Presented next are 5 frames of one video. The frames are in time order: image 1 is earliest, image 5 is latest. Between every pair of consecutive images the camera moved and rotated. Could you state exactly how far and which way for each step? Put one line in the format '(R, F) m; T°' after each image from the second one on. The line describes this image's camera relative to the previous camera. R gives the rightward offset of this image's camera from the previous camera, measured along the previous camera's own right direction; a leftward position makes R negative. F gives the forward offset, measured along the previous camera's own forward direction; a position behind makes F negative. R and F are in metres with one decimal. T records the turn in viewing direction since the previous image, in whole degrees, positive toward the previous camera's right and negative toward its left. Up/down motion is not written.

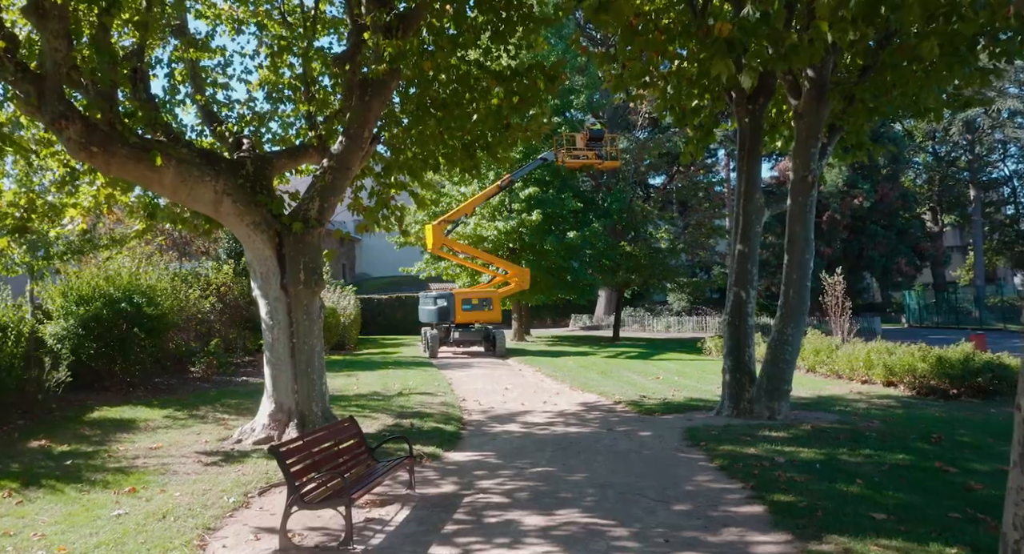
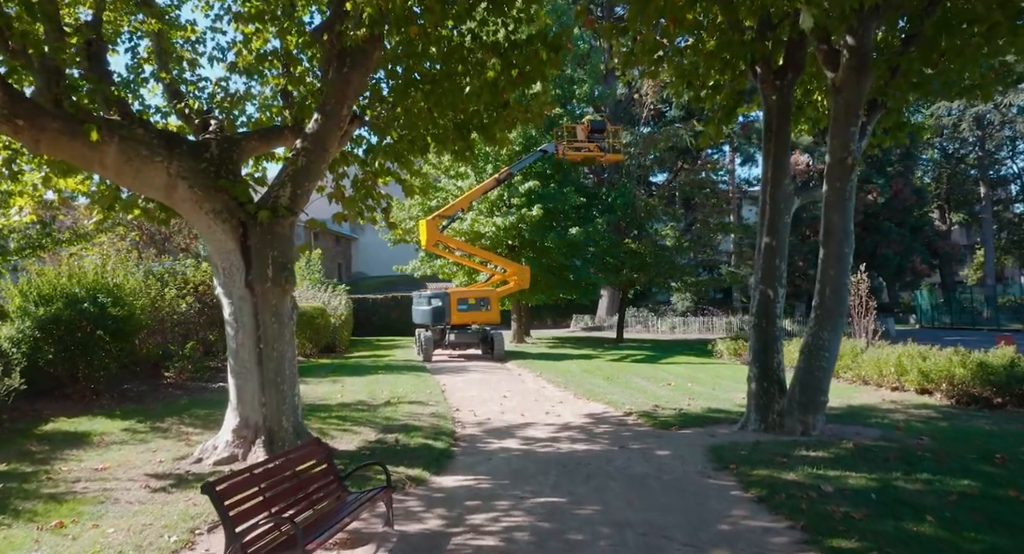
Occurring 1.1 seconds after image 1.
(0.0, +1.3) m; 0°
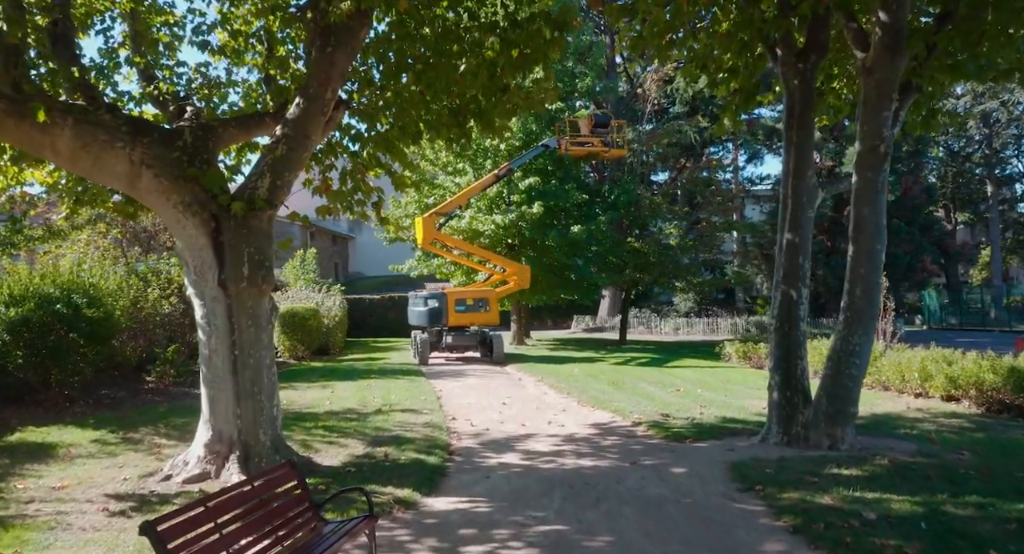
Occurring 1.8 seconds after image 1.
(0.0, +0.8) m; 0°
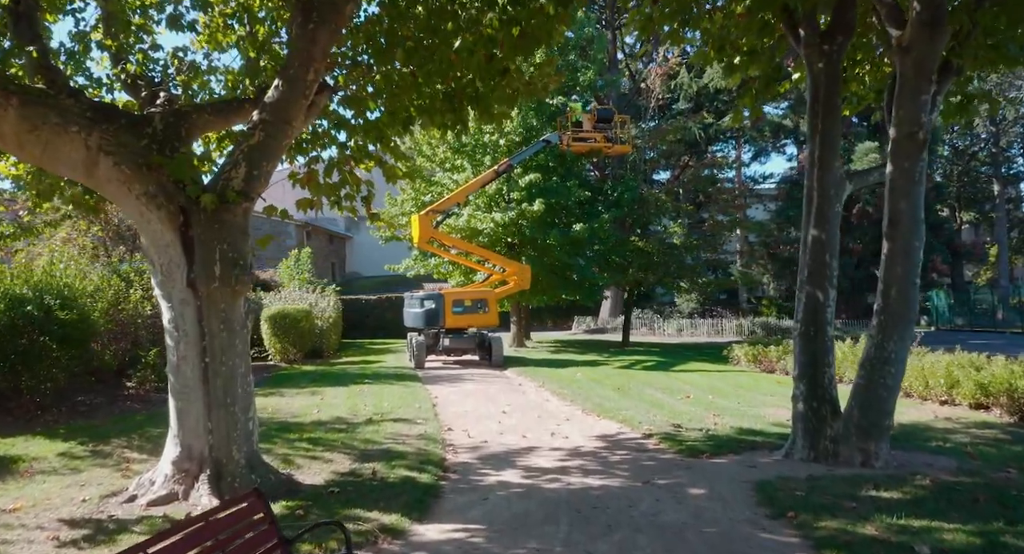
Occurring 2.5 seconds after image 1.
(0.0, +0.8) m; 0°
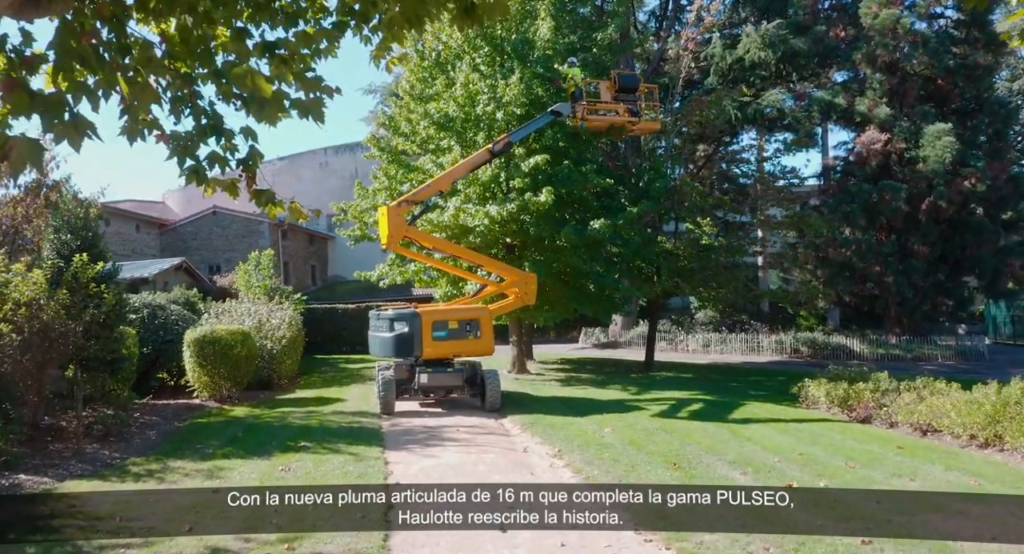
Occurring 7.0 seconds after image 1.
(-0.1, +4.7) m; 0°
